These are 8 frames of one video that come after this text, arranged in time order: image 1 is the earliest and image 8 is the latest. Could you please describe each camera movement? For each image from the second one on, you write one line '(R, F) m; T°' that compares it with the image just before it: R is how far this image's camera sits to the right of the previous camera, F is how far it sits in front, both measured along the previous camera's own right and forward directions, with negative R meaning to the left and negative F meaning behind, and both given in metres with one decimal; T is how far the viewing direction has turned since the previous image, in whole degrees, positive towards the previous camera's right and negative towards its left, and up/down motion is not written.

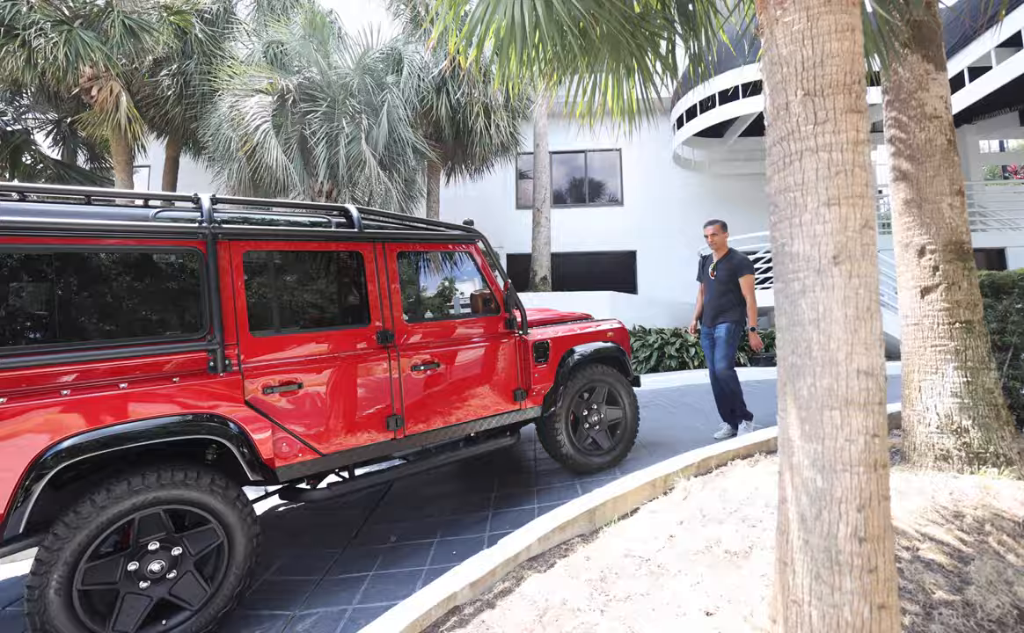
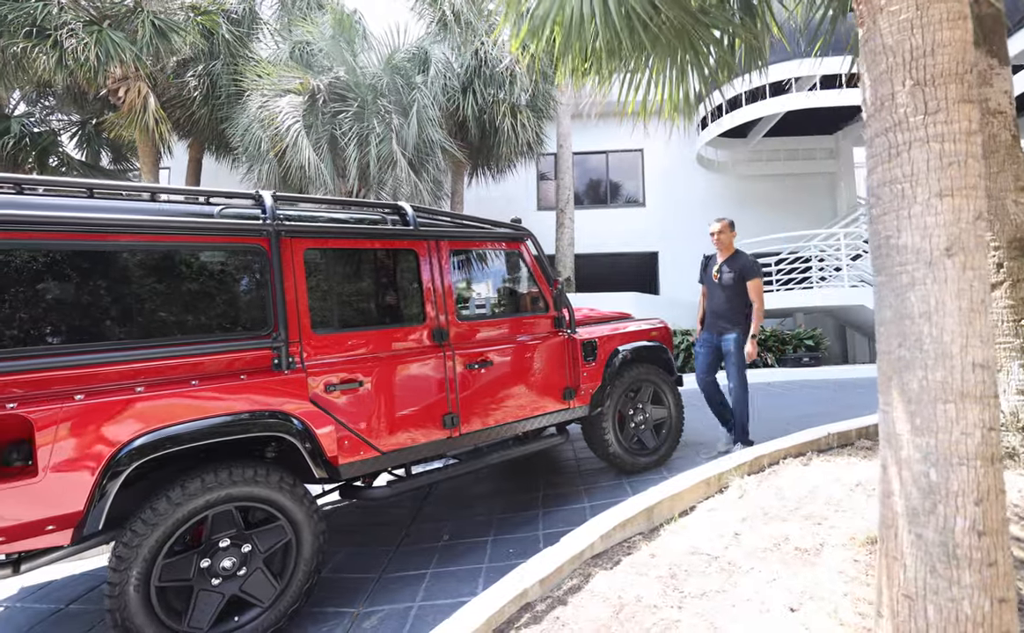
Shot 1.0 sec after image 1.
(-0.8, 0.0) m; 0°
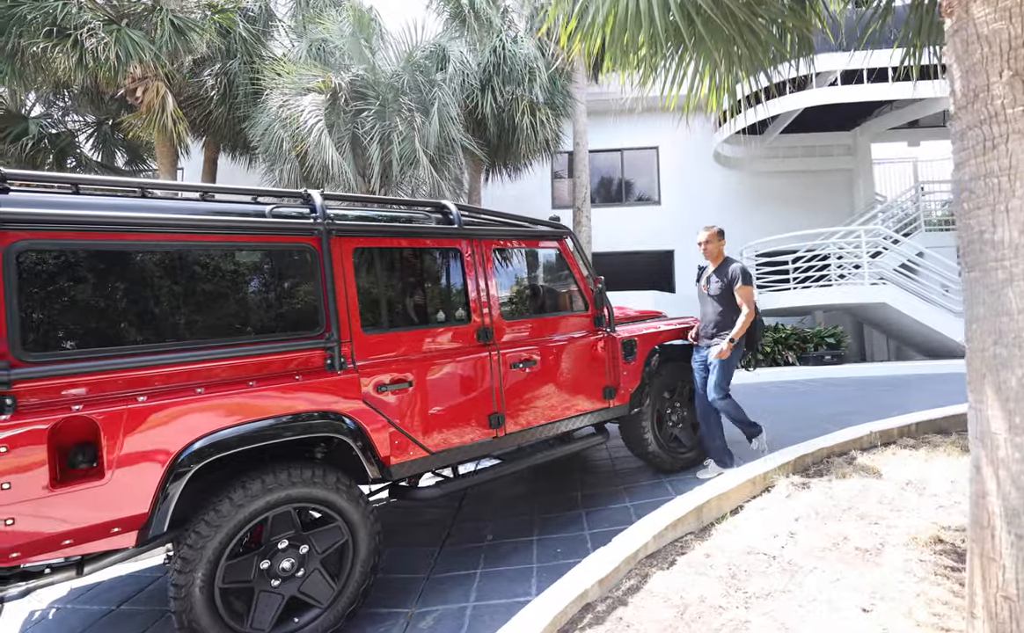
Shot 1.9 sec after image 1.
(-0.6, 0.0) m; 0°
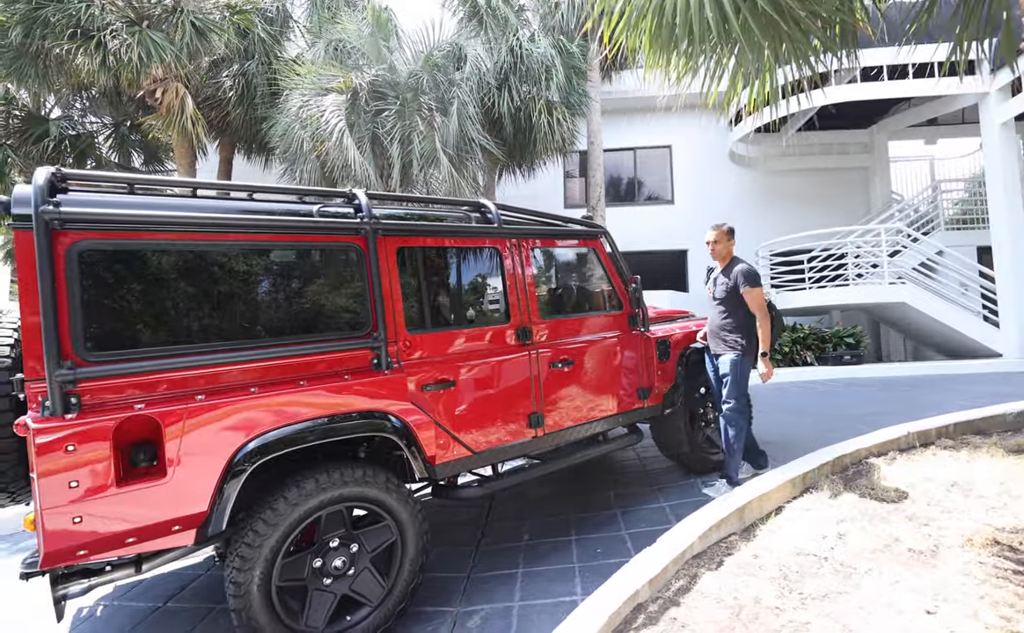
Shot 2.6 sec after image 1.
(-0.5, 0.0) m; 0°
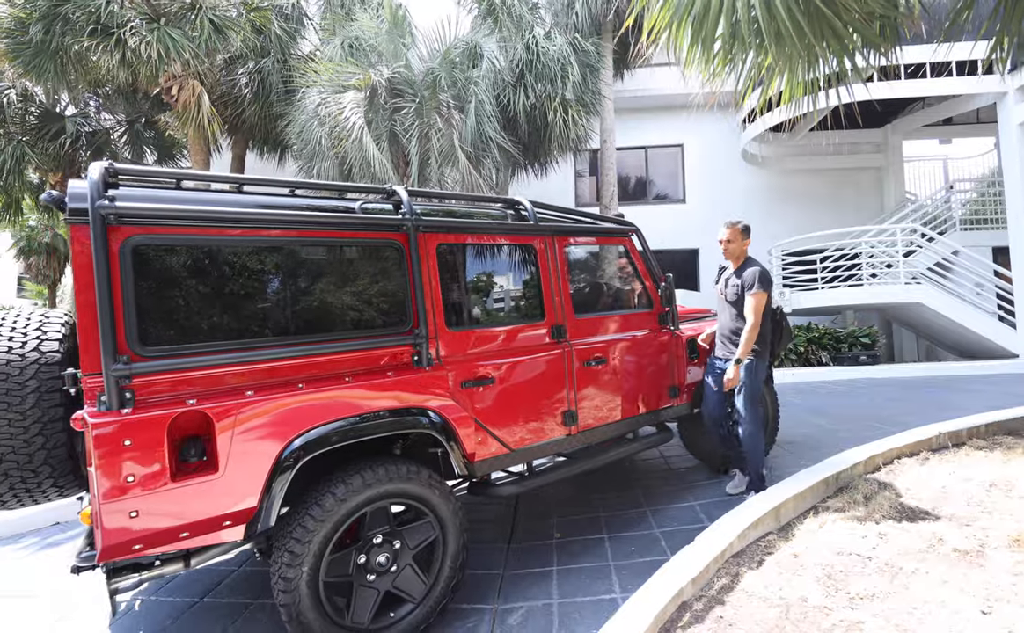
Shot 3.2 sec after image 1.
(-0.5, 0.0) m; 0°
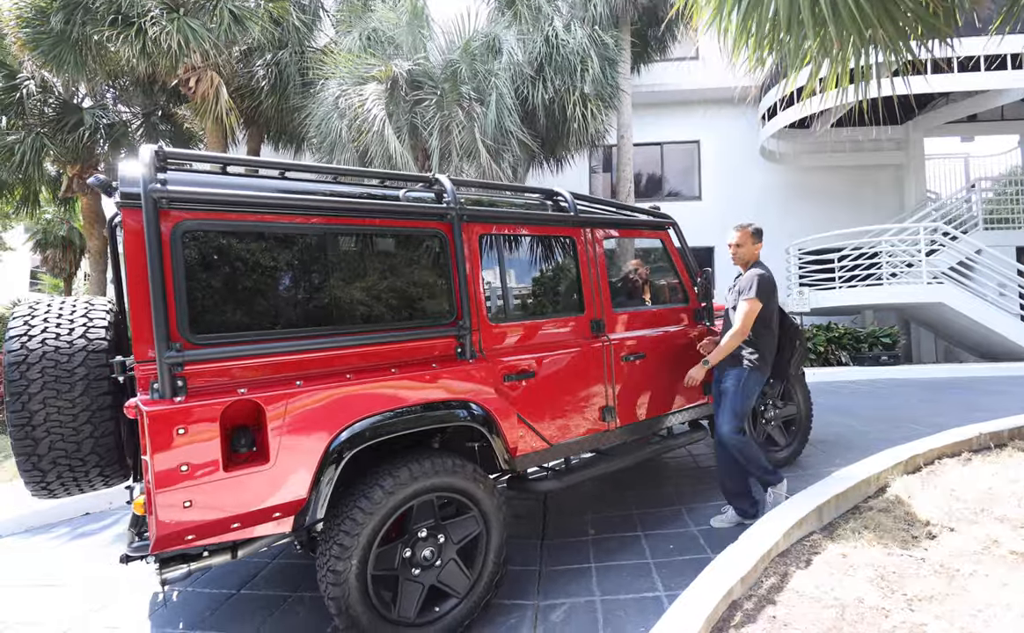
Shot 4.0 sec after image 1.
(-0.5, +0.1) m; 0°
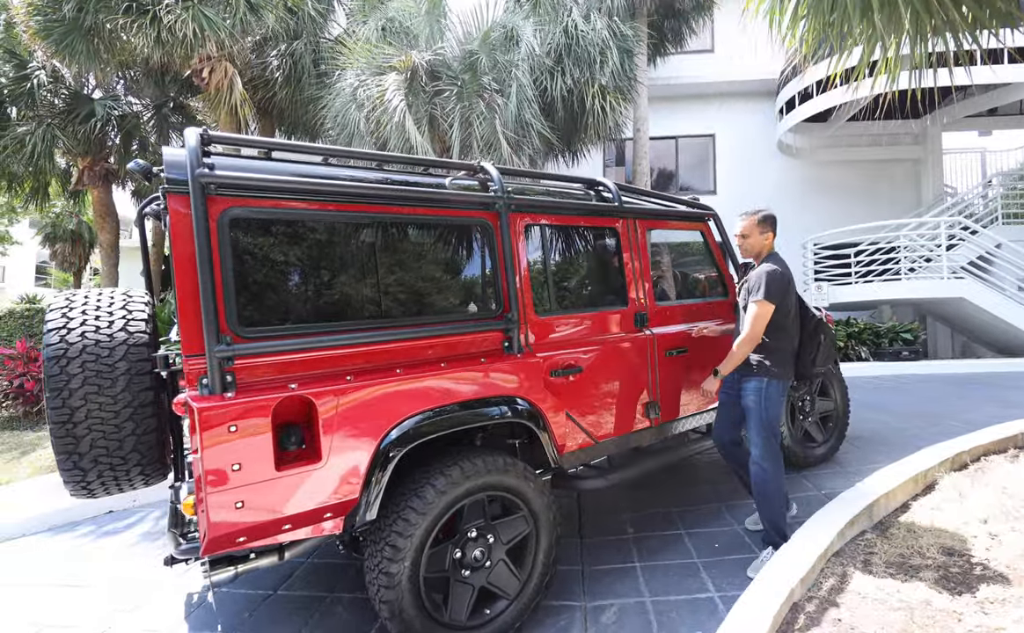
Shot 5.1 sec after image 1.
(-0.6, +0.1) m; 0°
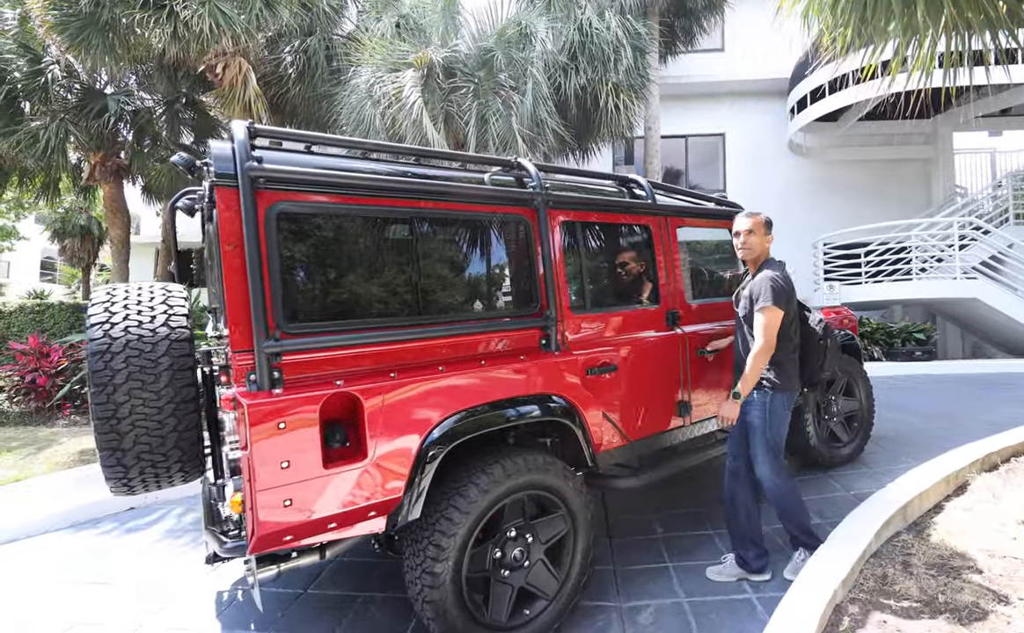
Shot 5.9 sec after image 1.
(-0.4, 0.0) m; 0°
